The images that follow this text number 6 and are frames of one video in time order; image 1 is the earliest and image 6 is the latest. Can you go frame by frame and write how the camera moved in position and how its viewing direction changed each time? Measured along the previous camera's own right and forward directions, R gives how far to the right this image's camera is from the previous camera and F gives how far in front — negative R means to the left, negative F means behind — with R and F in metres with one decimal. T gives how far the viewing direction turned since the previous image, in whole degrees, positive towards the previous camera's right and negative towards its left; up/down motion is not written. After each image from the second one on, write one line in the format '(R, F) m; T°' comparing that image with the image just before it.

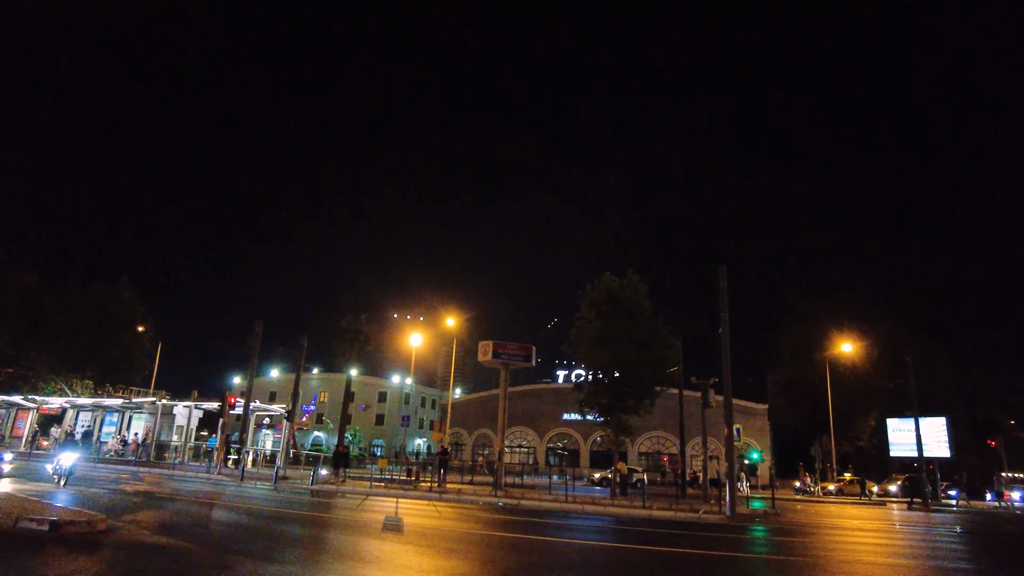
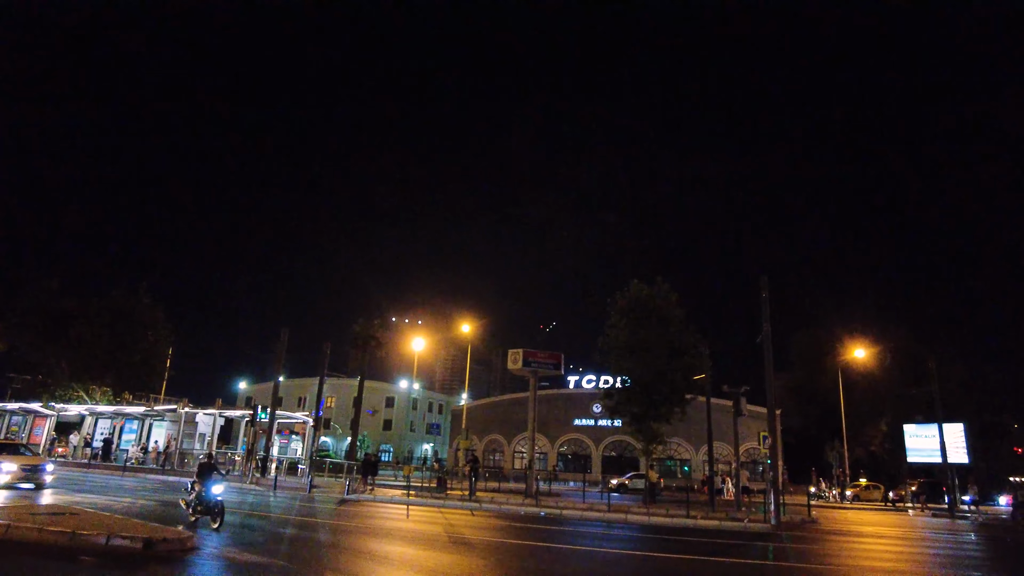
(-1.5, -0.1) m; 0°
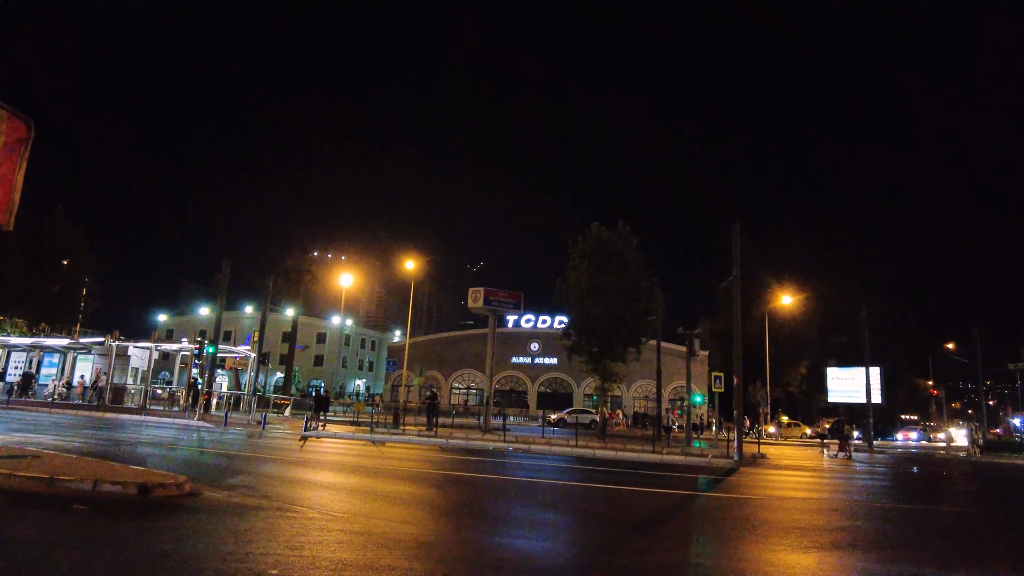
(-1.6, +0.7) m; +6°
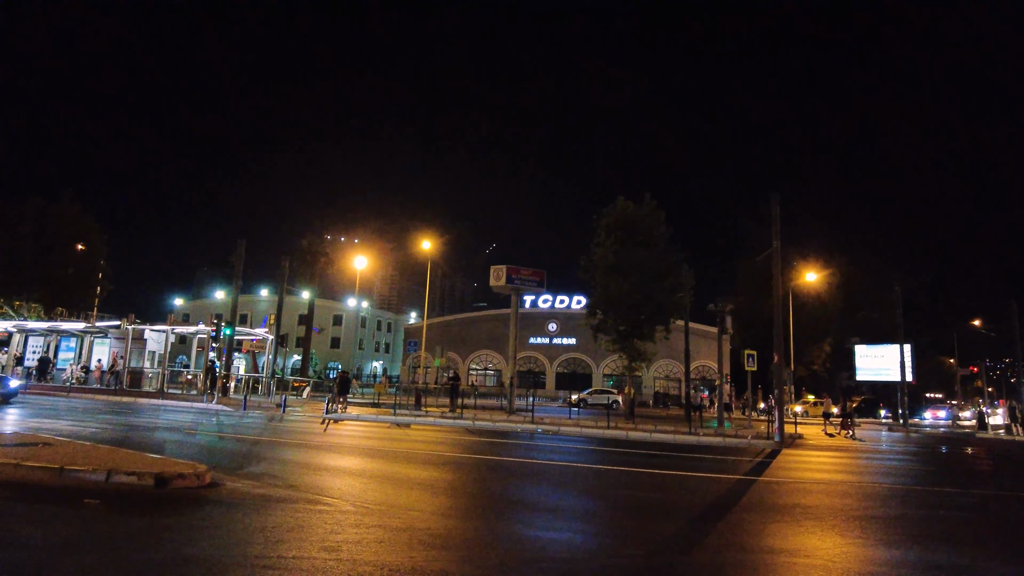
(-0.5, +1.0) m; -1°
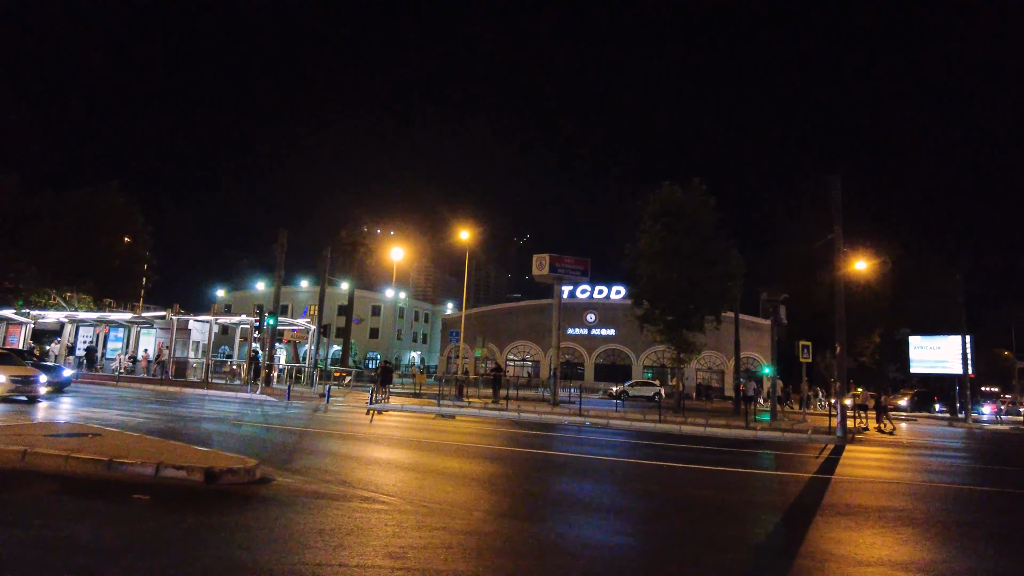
(-0.4, +0.6) m; -3°
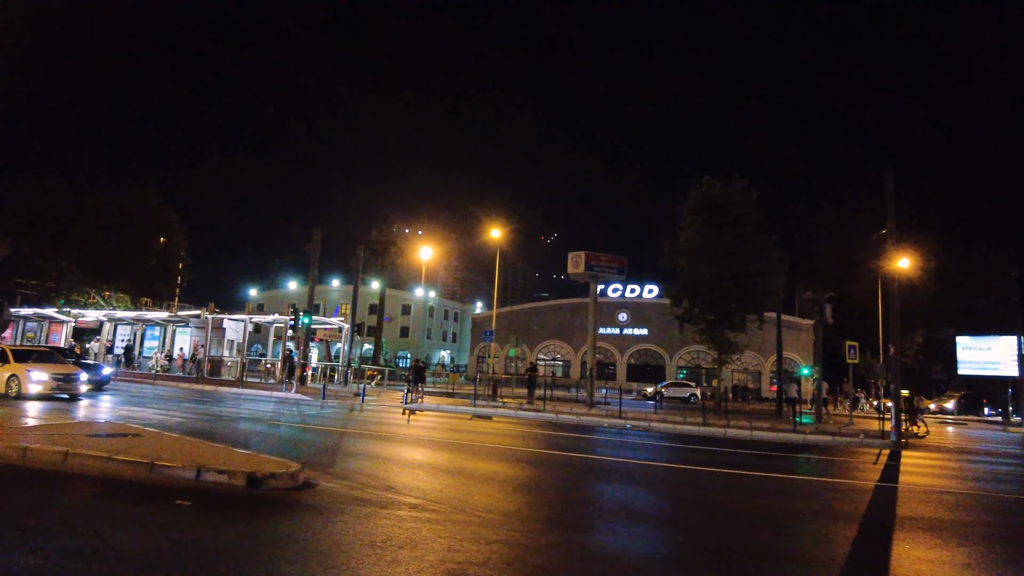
(-0.3, +0.5) m; -2°
